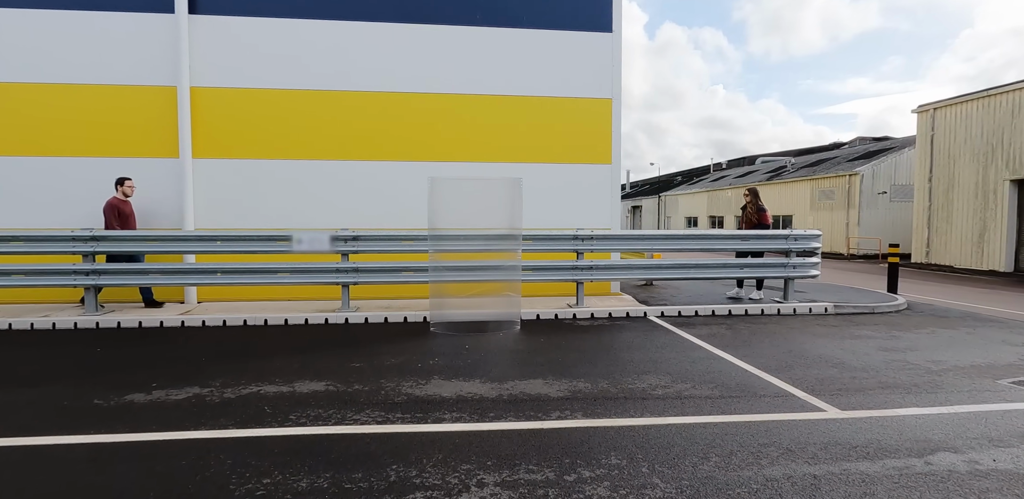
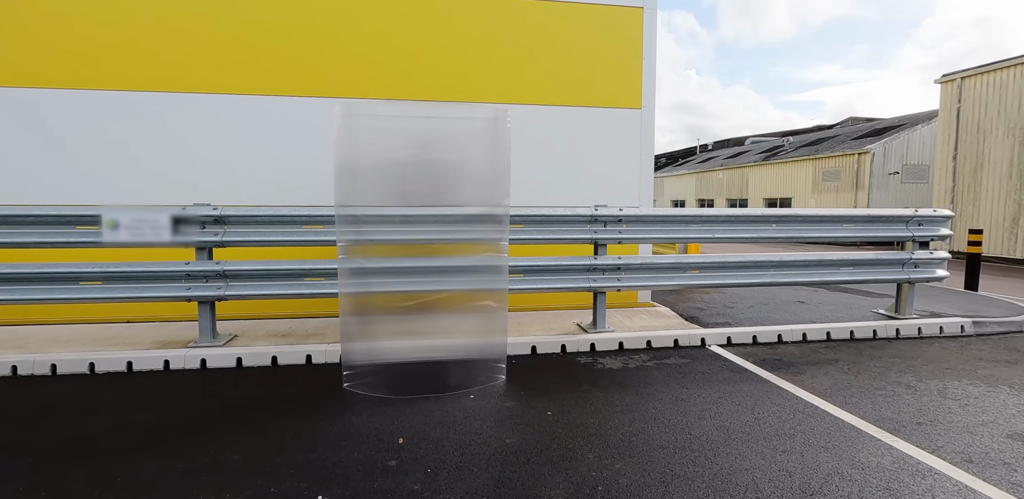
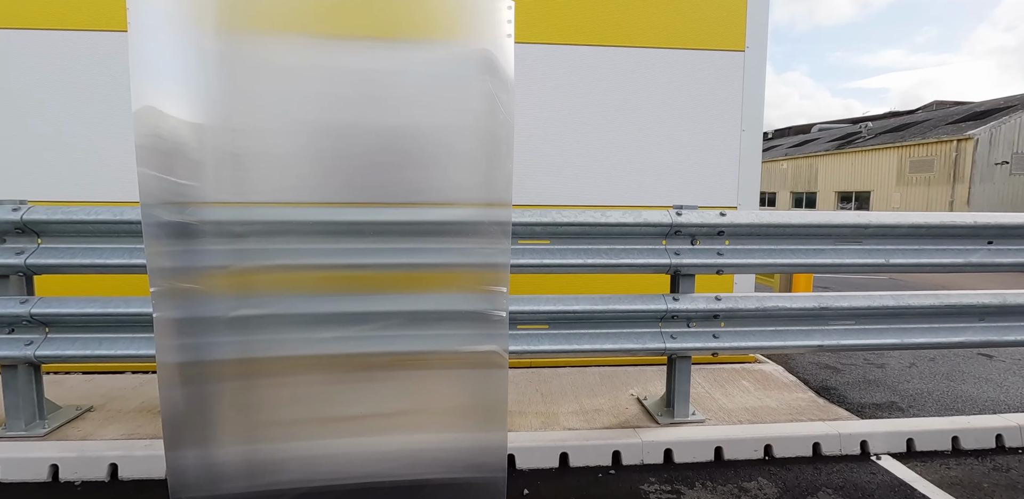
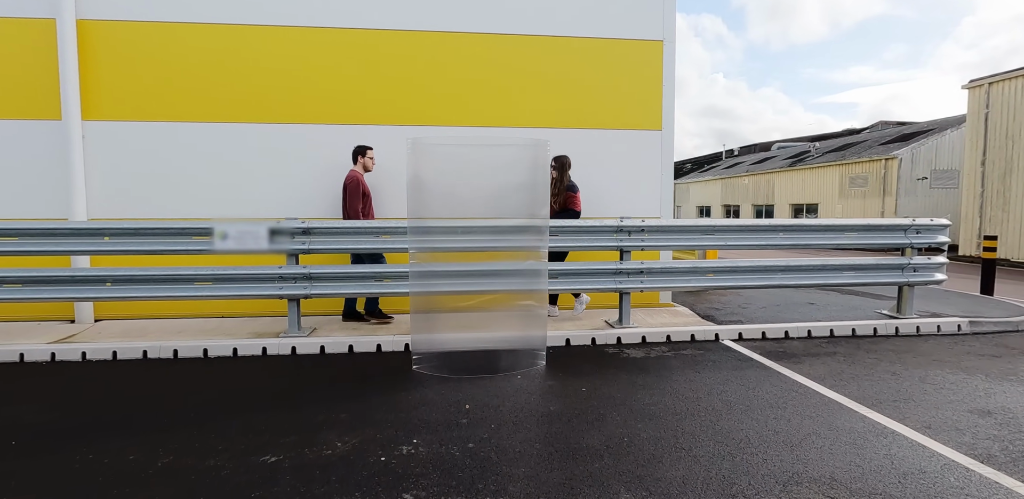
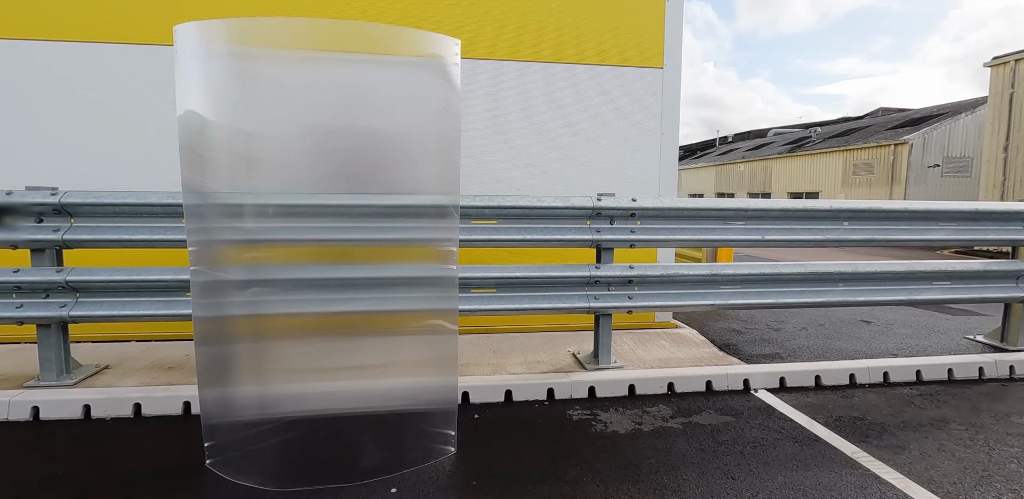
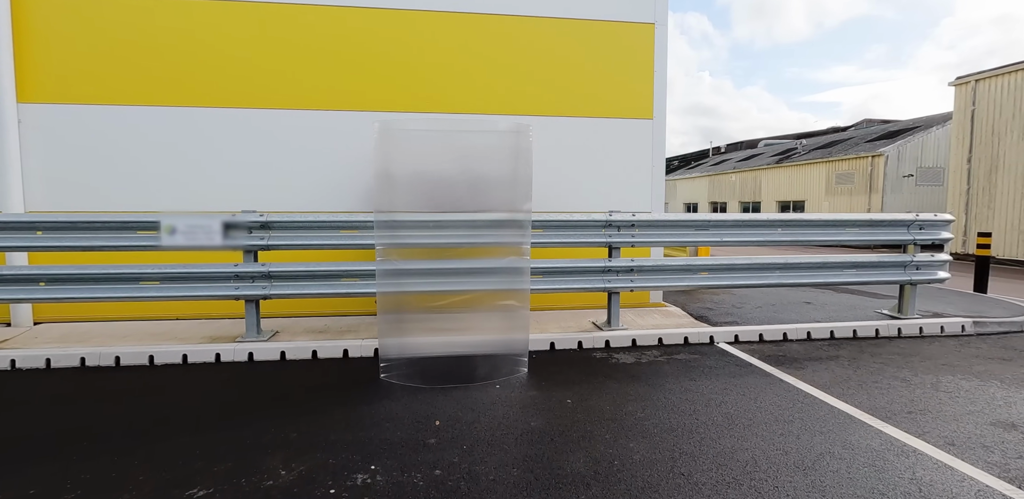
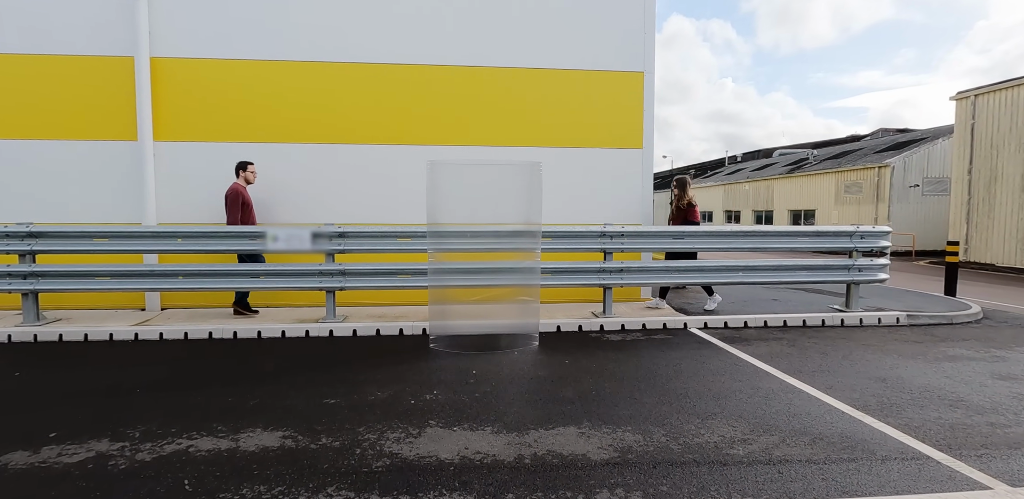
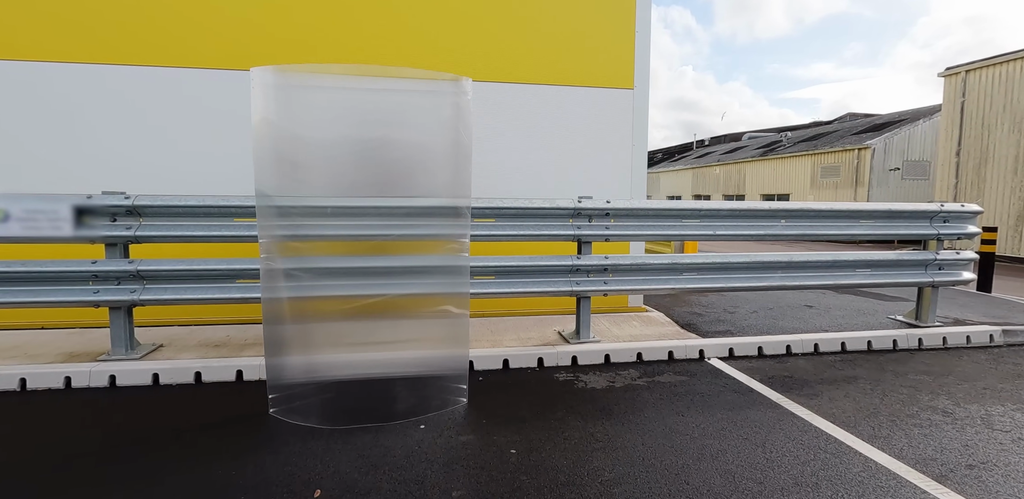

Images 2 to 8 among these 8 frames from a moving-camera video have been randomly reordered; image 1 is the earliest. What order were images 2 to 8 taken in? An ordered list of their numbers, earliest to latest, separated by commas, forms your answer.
7, 4, 6, 2, 8, 5, 3
